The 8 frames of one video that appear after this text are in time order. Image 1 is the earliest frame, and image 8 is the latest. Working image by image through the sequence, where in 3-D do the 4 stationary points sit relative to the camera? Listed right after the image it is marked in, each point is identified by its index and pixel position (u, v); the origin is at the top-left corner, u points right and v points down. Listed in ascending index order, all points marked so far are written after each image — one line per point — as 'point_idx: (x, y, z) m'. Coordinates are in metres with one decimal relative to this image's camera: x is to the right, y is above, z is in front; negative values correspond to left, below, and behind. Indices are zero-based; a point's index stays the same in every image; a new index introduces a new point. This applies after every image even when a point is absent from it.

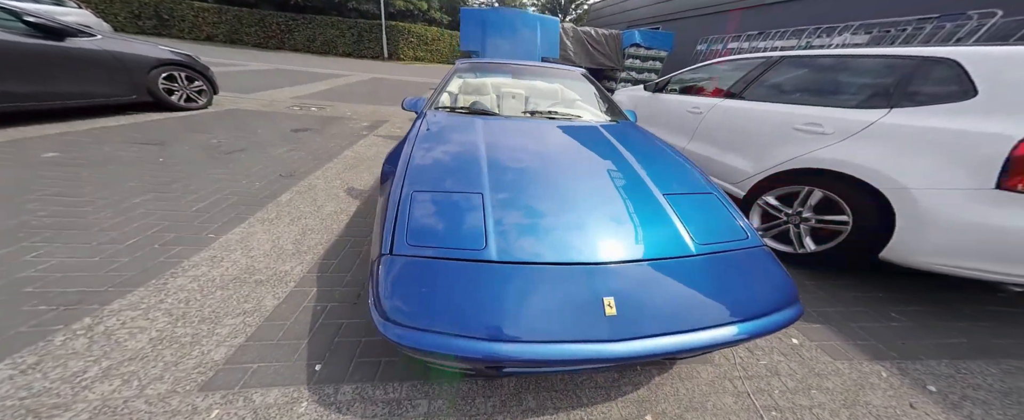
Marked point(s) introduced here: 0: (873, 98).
0: (+2.8, +0.9, +2.3) m
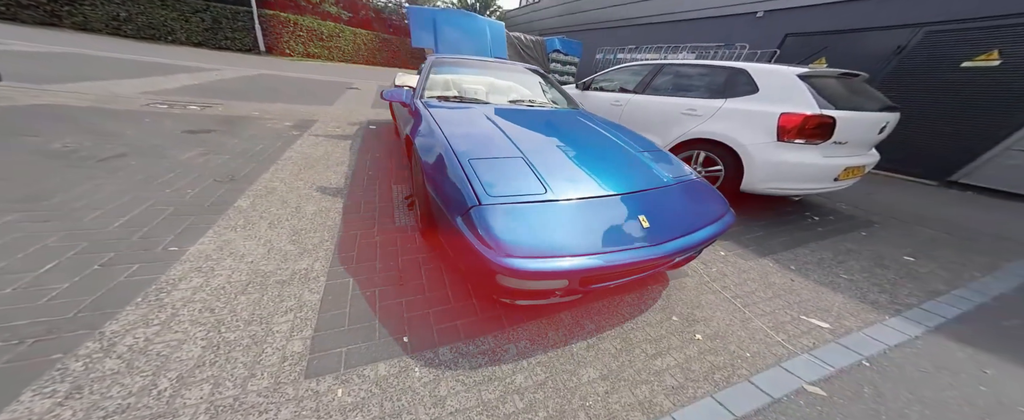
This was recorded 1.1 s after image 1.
0: (+2.6, +1.5, +3.4) m
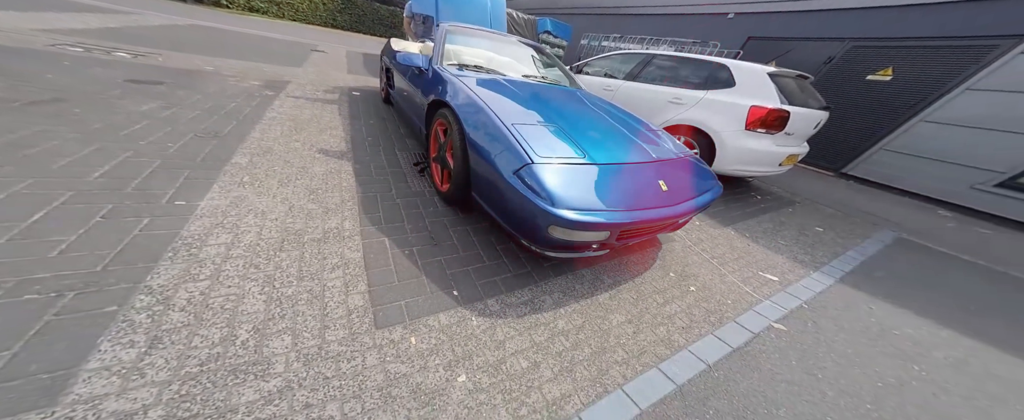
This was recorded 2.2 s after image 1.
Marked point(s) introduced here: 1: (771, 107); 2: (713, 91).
0: (+2.6, +1.7, +3.7) m
1: (+3.1, +1.2, +3.2) m
2: (+2.7, +1.6, +3.6) m
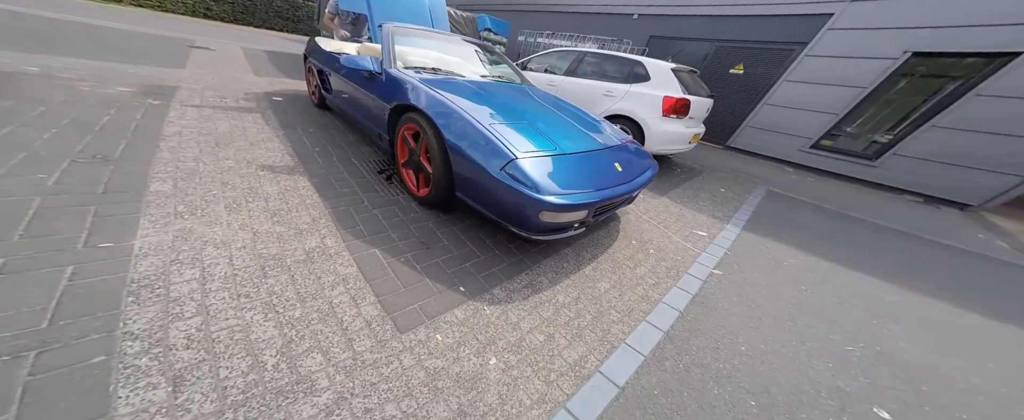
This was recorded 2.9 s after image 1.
0: (+1.8, +2.1, +4.3) m
1: (+2.4, +1.6, +3.9) m
2: (+1.9, +1.9, +4.2) m
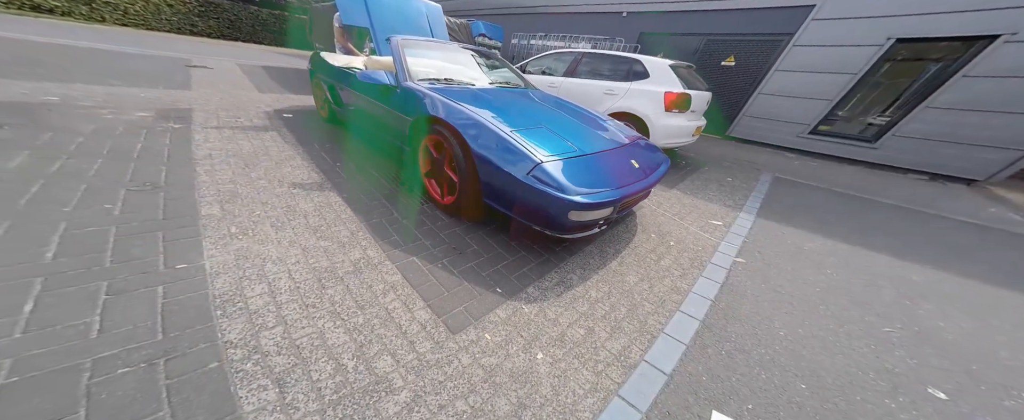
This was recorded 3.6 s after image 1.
0: (+1.8, +2.2, +4.4) m
1: (+2.5, +1.8, +4.0) m
2: (+2.0, +2.0, +4.3) m
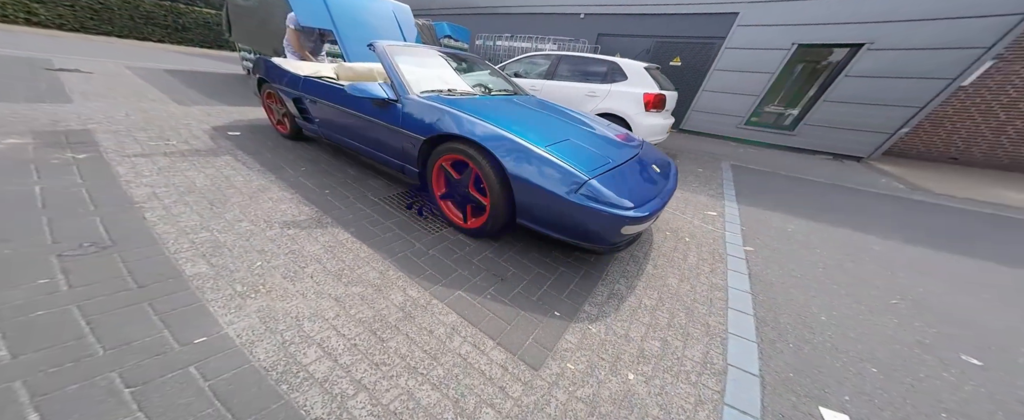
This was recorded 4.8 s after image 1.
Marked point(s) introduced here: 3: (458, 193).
0: (+1.5, +2.2, +4.6) m
1: (+2.2, +1.9, +4.3) m
2: (+1.7, +2.1, +4.5) m
3: (-0.5, +0.1, +2.3) m
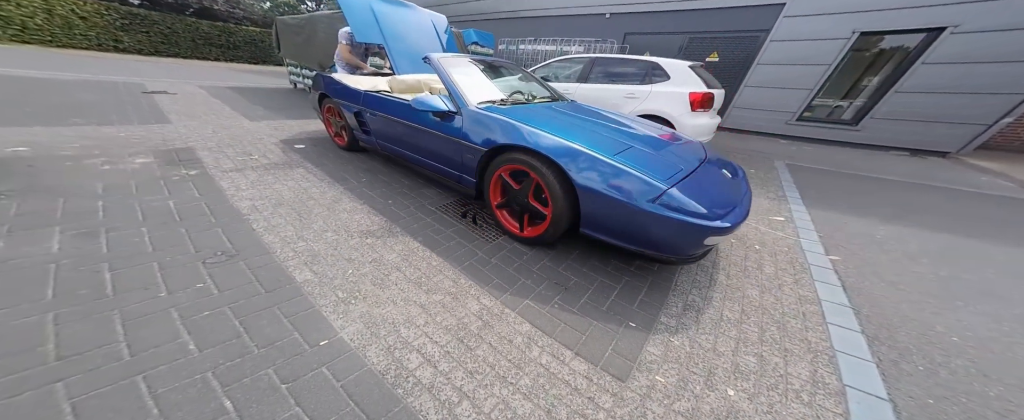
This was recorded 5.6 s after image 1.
0: (+2.2, +2.2, +4.5) m
1: (+2.9, +1.8, +4.1) m
2: (+2.3, +2.0, +4.3) m
3: (0.0, +0.1, +2.3) m
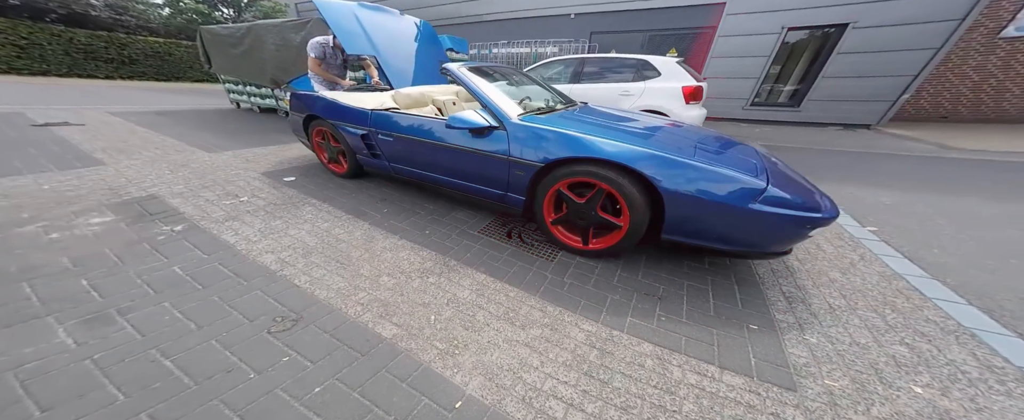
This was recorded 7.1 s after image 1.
0: (+2.1, +2.3, +4.6) m
1: (+2.9, +2.0, +4.4) m
2: (+2.3, +2.2, +4.5) m
3: (+0.6, 0.0, +2.2) m
